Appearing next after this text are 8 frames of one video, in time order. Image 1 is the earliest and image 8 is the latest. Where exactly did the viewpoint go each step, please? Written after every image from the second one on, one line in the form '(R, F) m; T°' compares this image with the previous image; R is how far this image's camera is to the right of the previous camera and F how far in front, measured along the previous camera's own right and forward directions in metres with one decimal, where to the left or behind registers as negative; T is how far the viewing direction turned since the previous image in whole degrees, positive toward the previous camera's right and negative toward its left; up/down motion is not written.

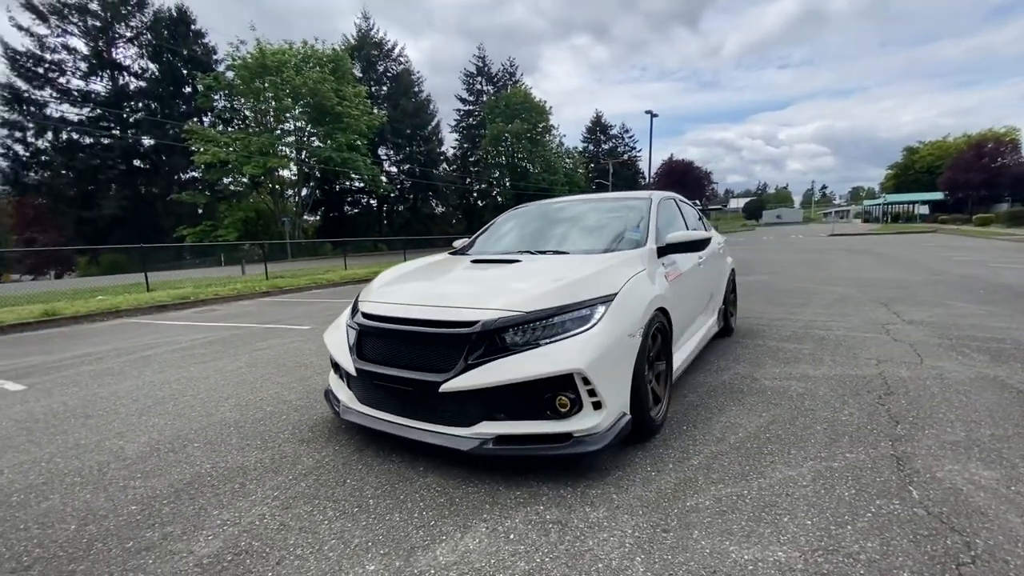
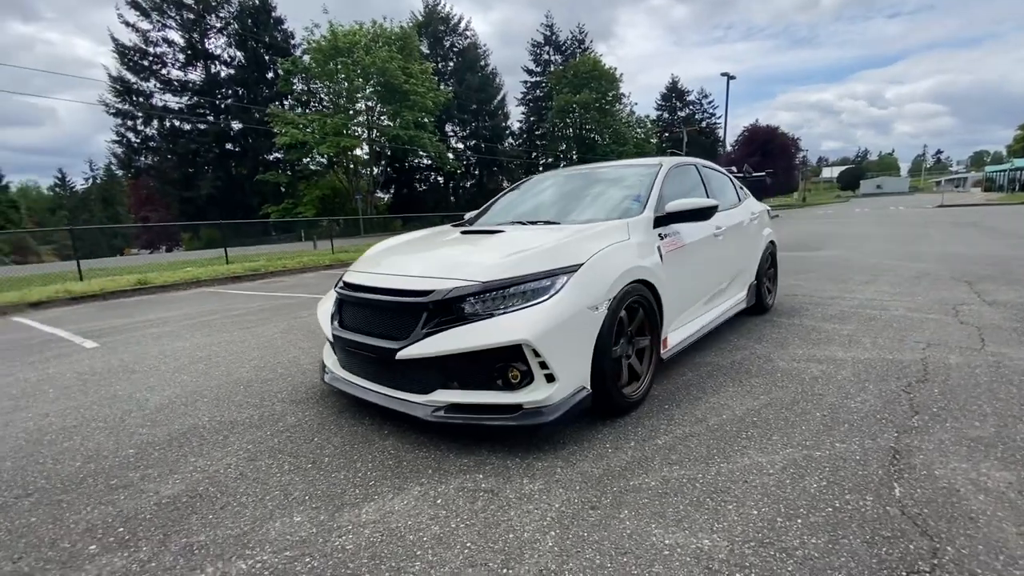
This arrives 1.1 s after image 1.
(+0.6, +0.1) m; -8°
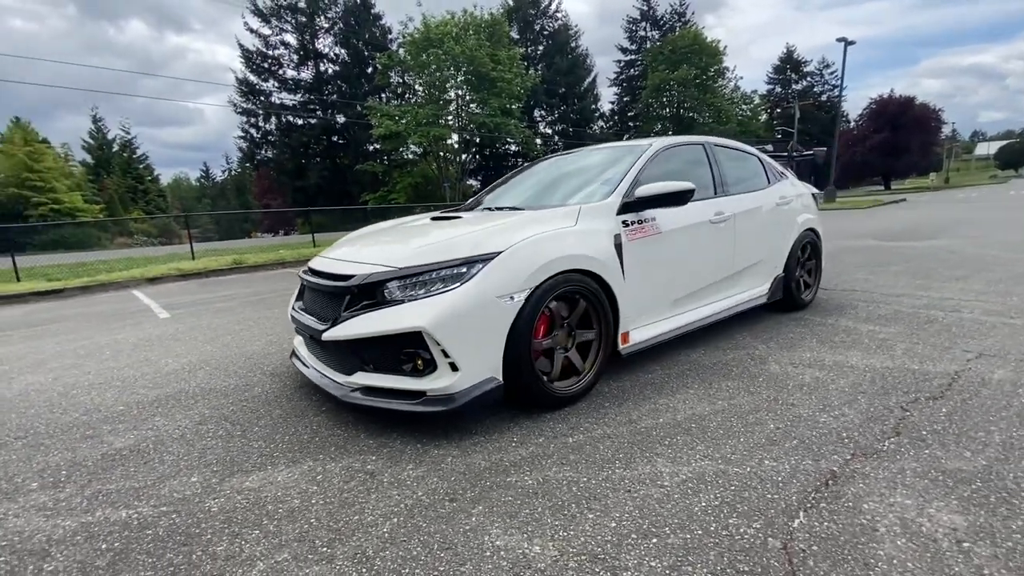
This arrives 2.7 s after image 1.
(+1.0, +0.1) m; -11°
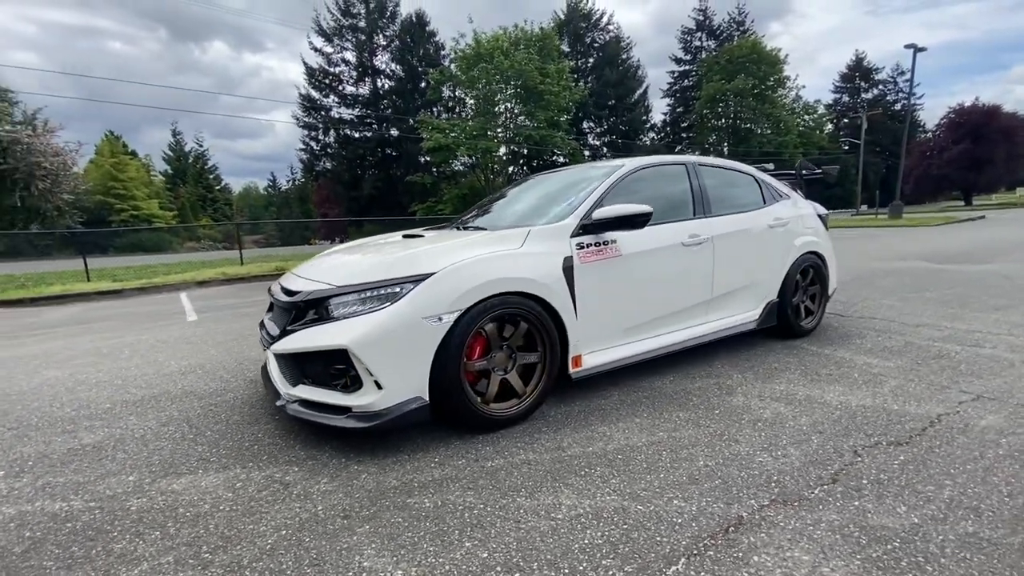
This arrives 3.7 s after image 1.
(+0.7, 0.0) m; -6°
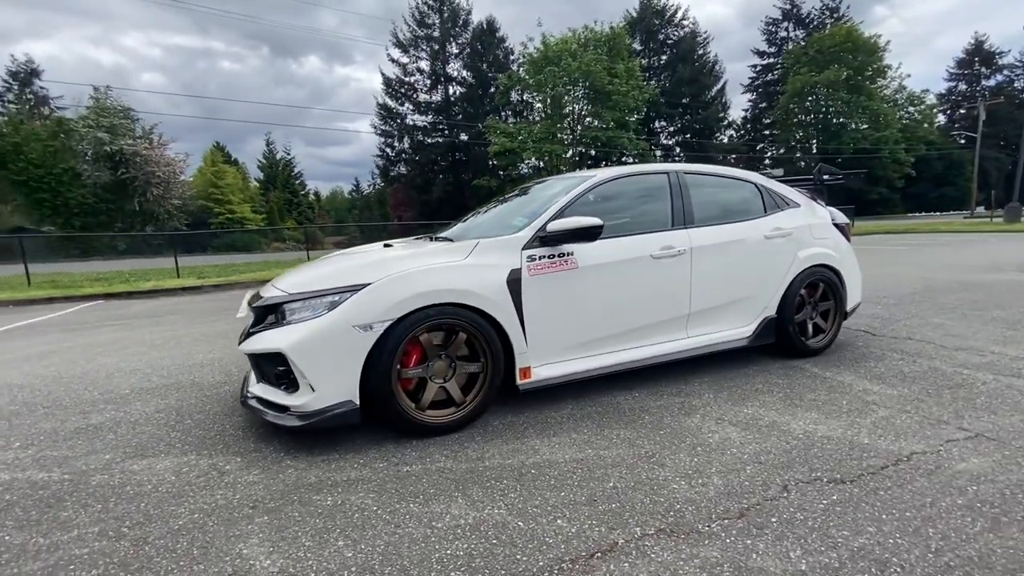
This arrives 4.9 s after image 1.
(+0.8, 0.0) m; -9°
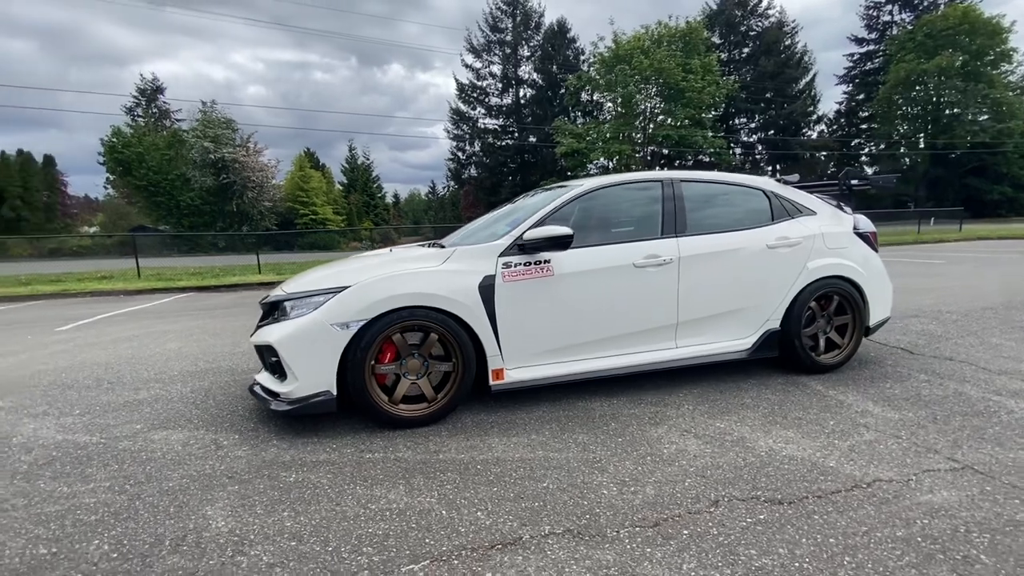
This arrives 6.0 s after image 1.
(+0.7, -0.1) m; -9°
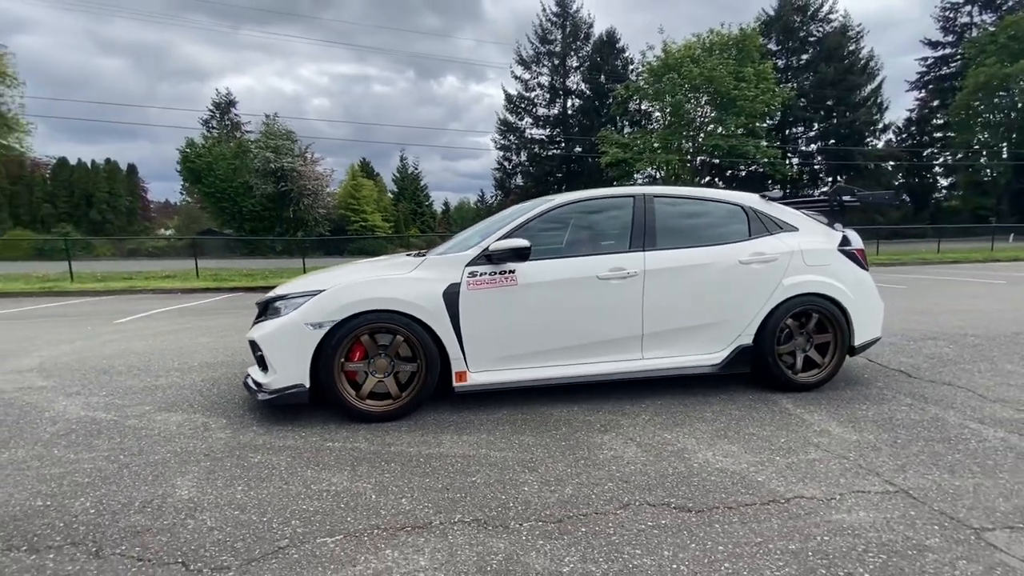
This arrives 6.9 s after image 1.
(+0.6, -0.2) m; -6°
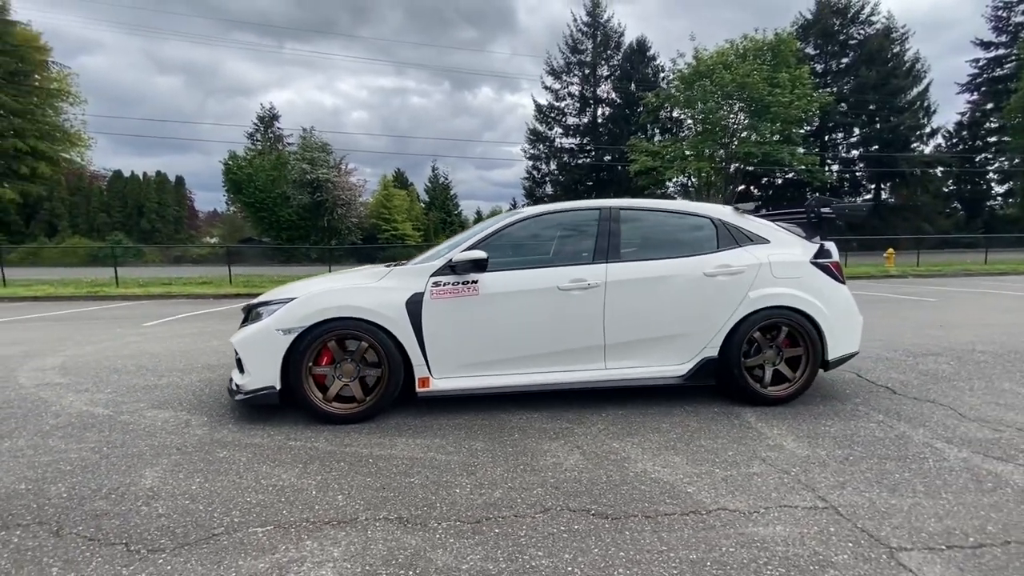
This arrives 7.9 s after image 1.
(+0.6, -0.1) m; -4°
